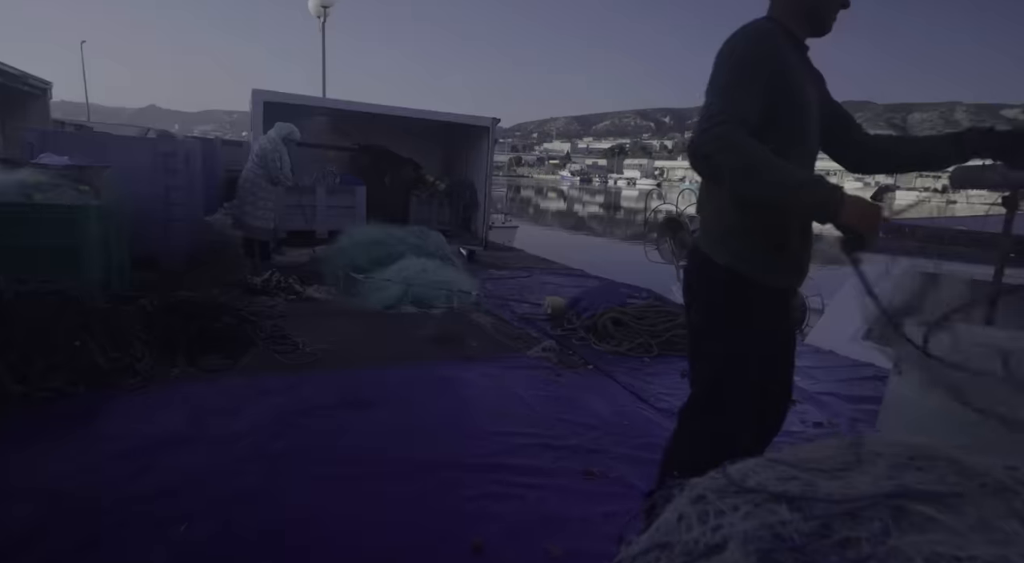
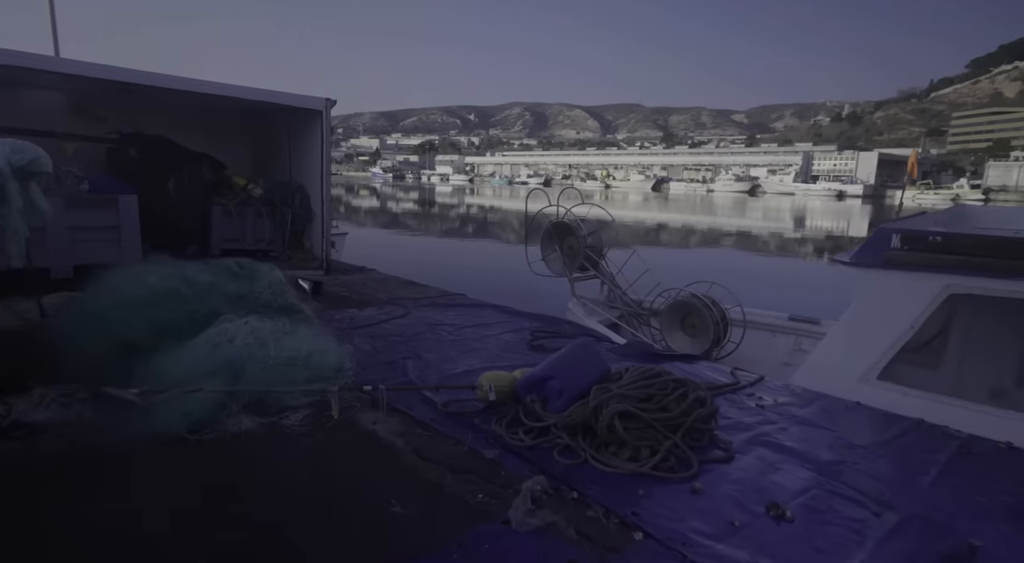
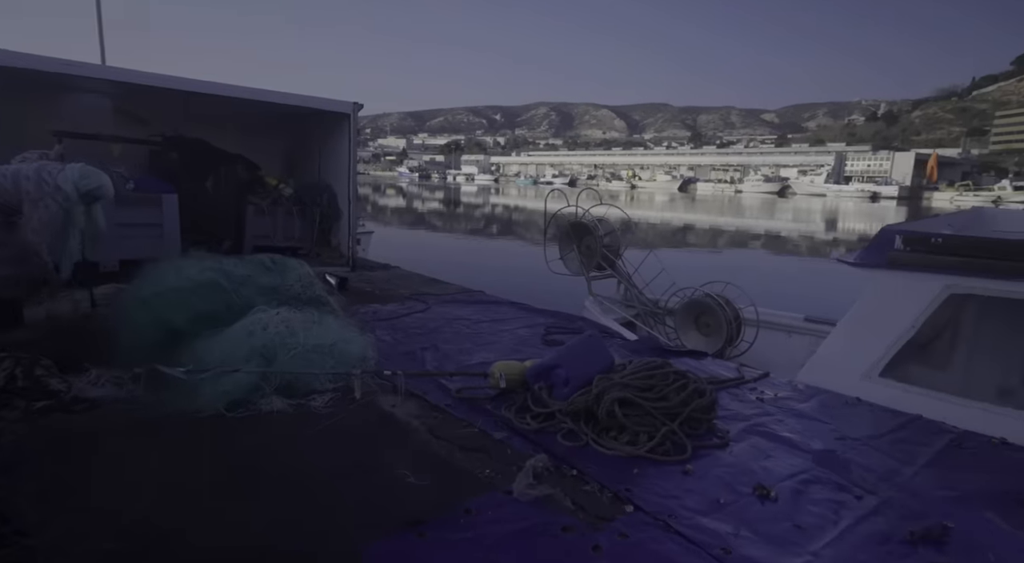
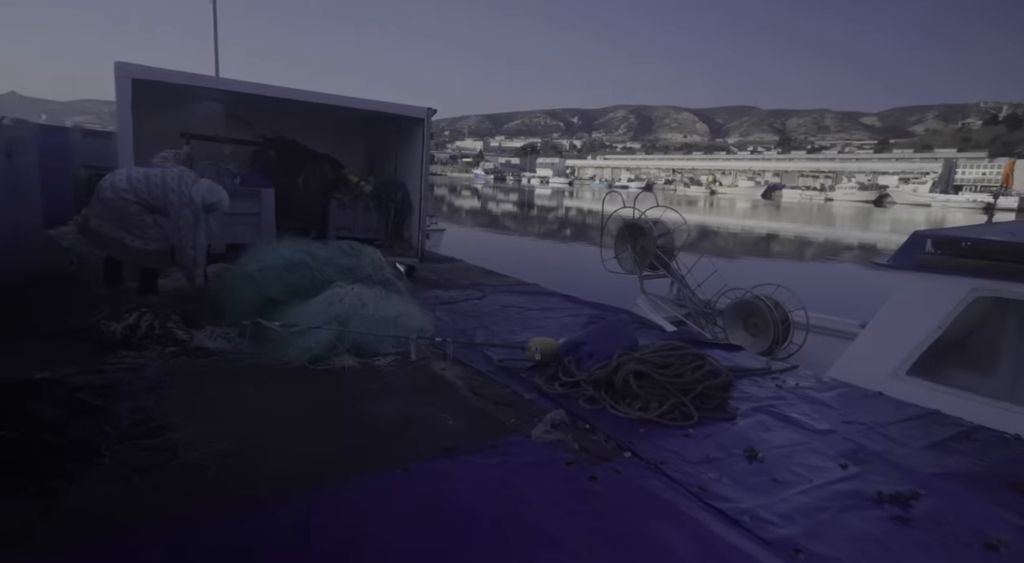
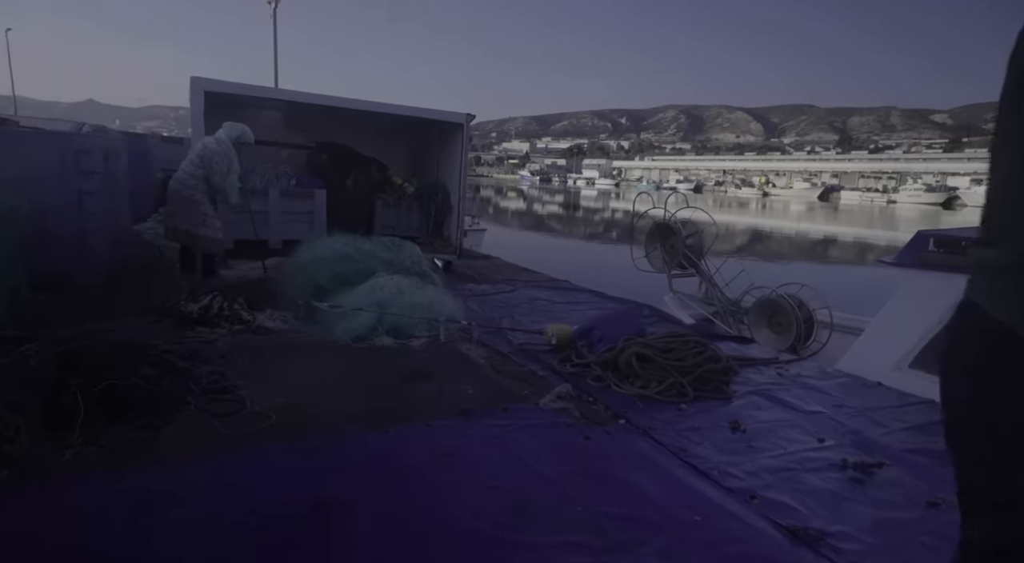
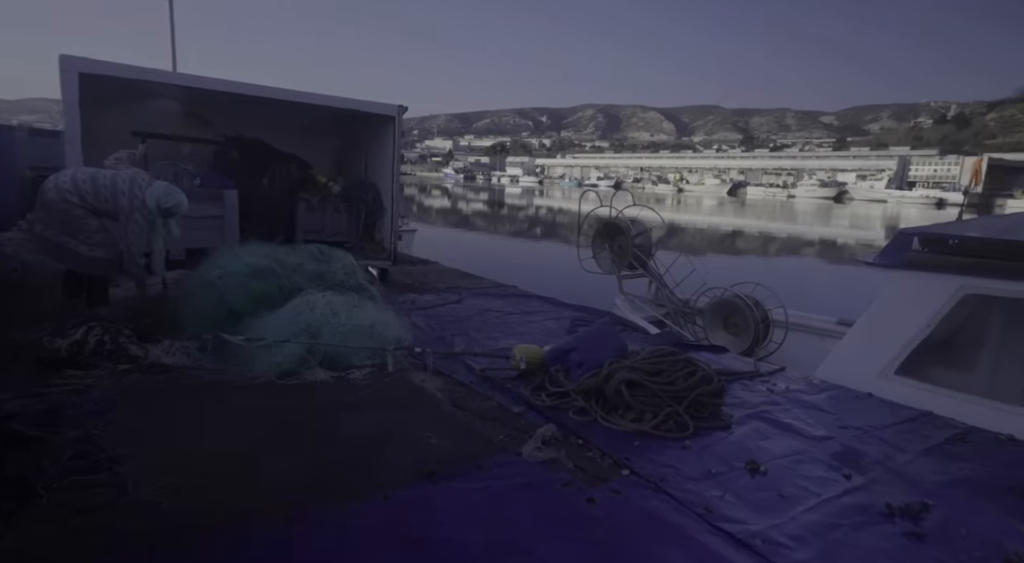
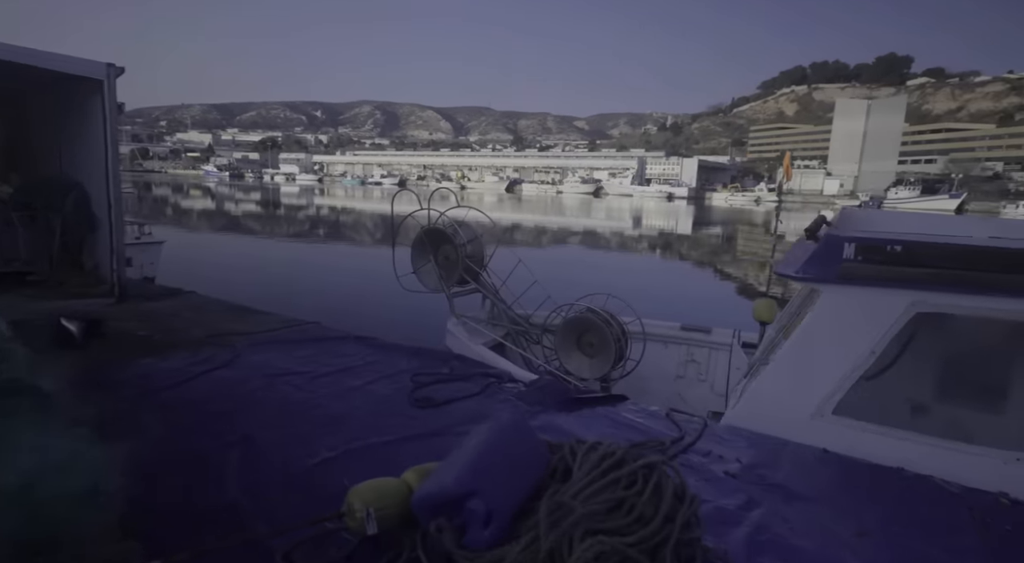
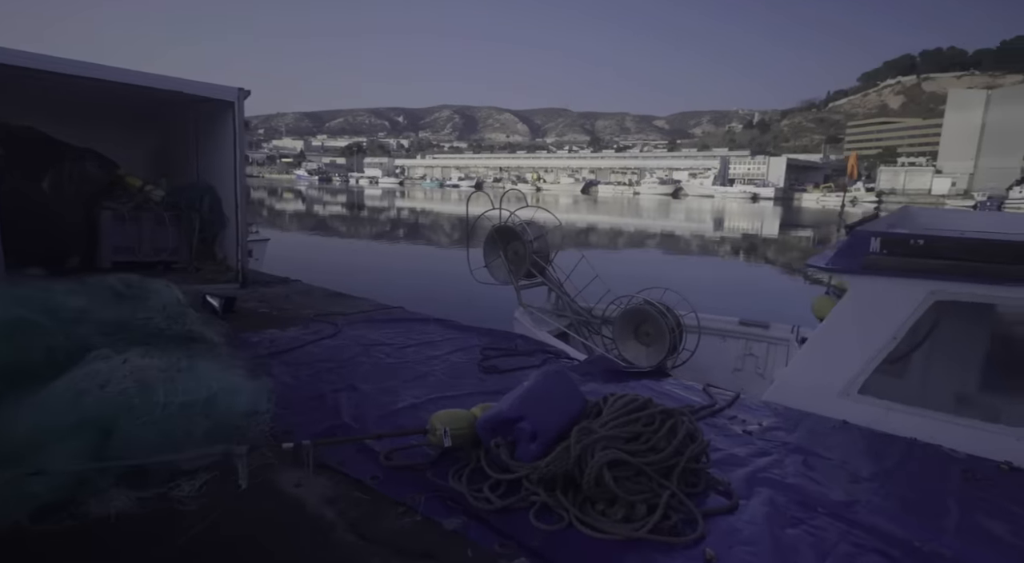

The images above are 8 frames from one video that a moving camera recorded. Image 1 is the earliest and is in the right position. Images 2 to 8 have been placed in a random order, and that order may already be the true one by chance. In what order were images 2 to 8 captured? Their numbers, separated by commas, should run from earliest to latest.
5, 4, 6, 3, 2, 8, 7
